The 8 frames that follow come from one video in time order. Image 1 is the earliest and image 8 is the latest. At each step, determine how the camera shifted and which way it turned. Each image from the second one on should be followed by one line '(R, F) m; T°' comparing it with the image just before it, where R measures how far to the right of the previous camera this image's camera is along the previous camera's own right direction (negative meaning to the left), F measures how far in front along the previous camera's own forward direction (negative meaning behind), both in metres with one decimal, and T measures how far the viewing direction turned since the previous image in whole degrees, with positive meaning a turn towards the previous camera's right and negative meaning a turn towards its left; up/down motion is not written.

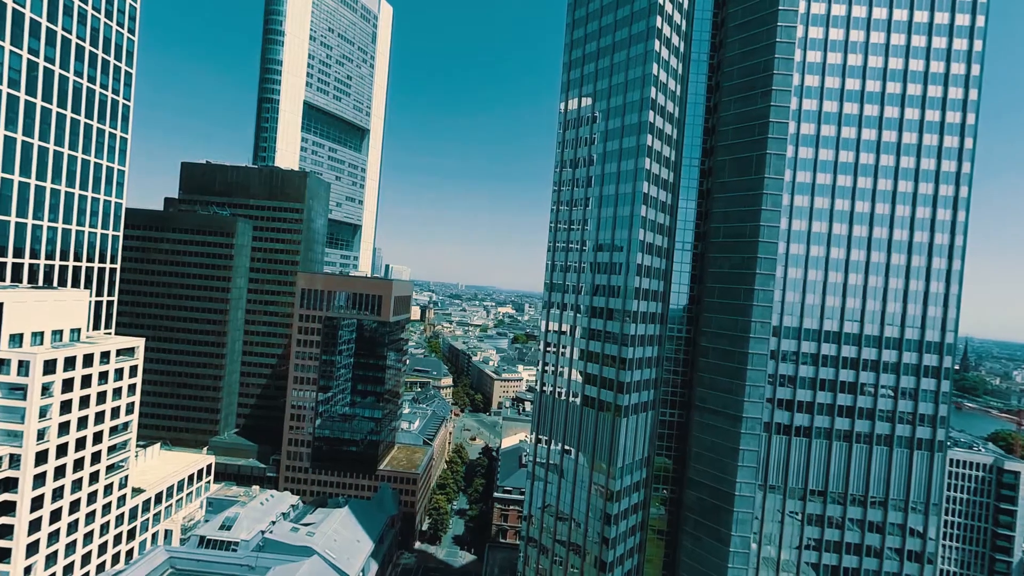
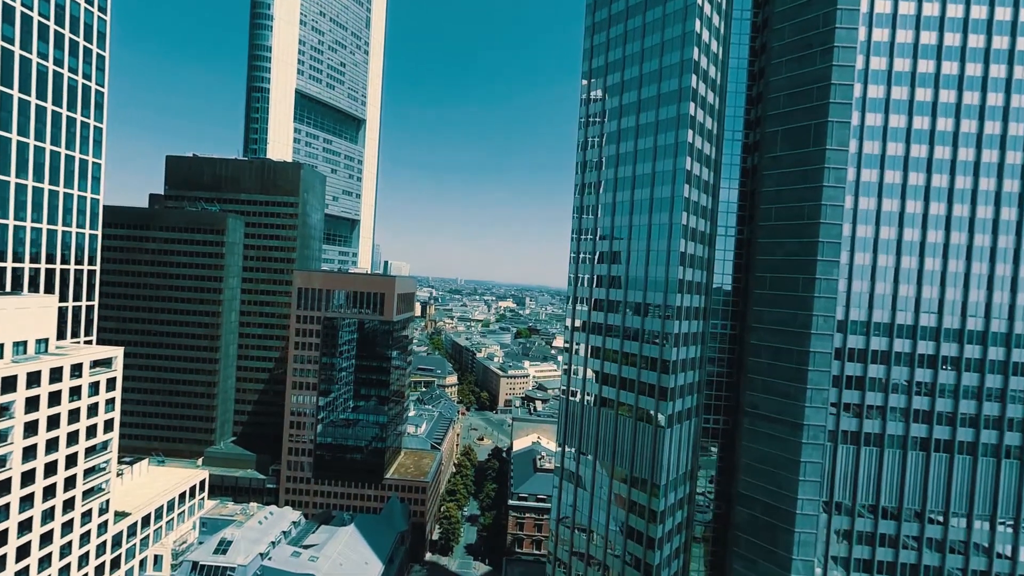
(-2.8, +7.1) m; 0°
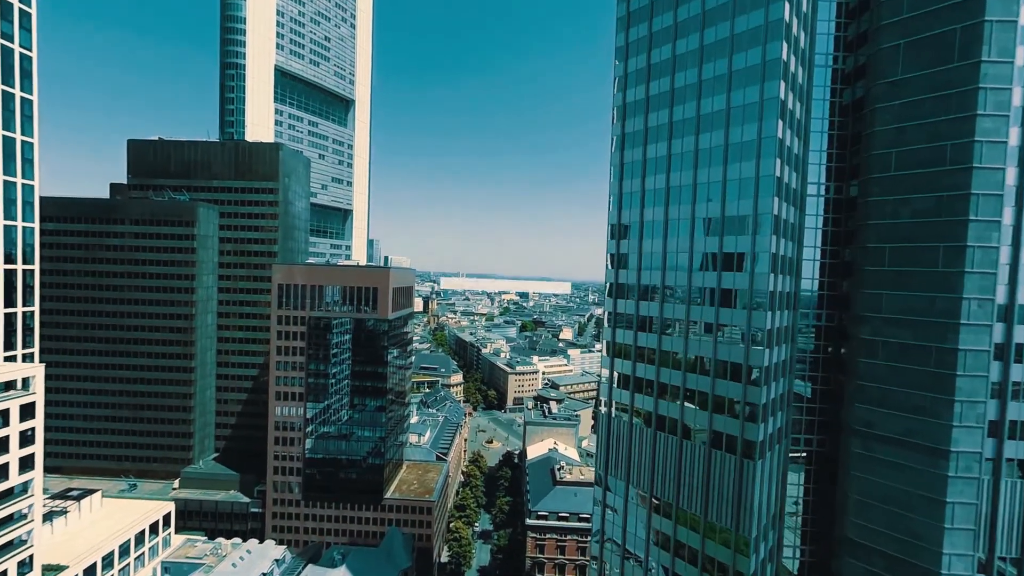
(-1.9, +13.5) m; 0°
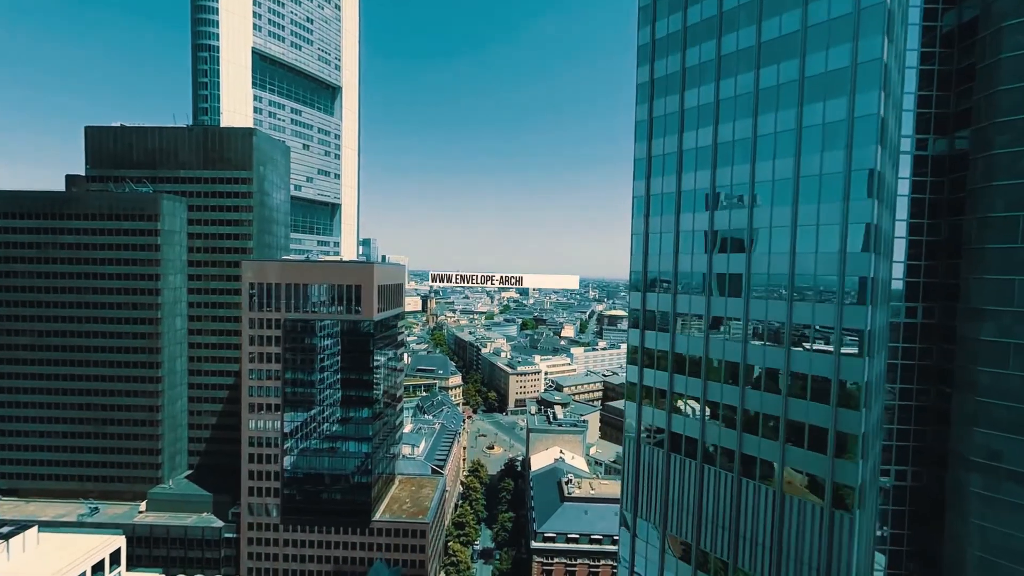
(0.0, +9.8) m; 0°
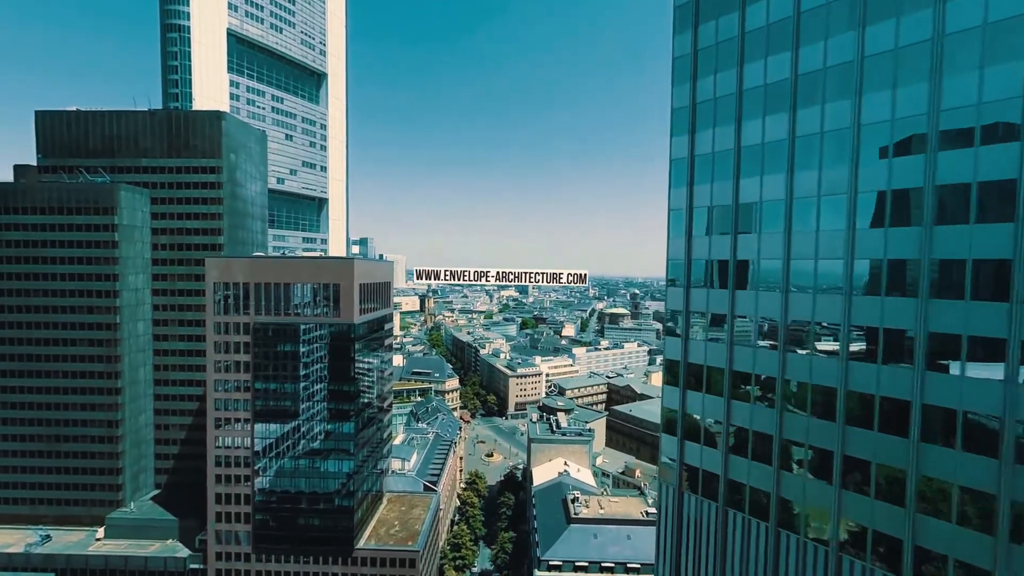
(+0.2, +9.1) m; 0°
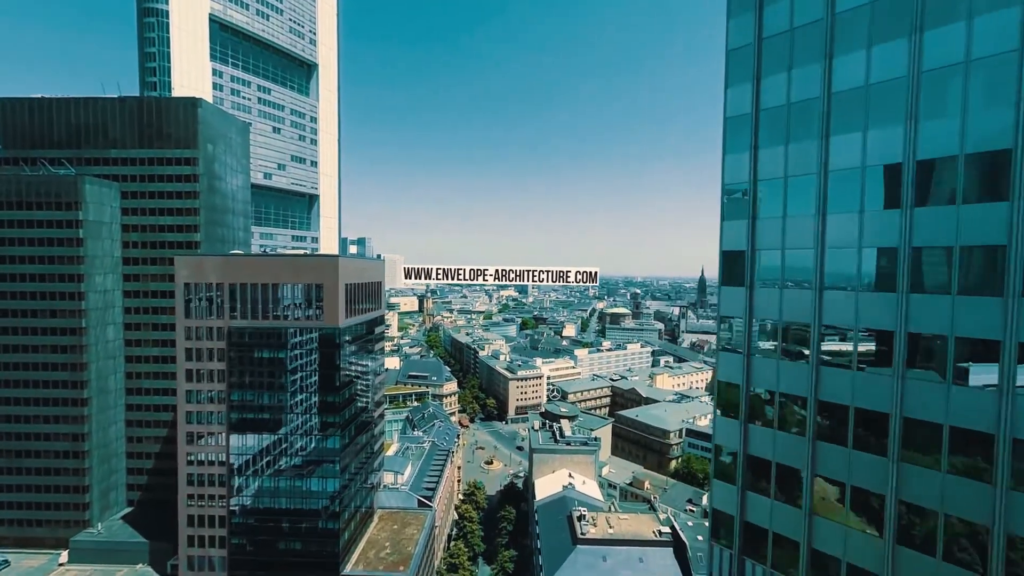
(-0.2, +6.6) m; 0°
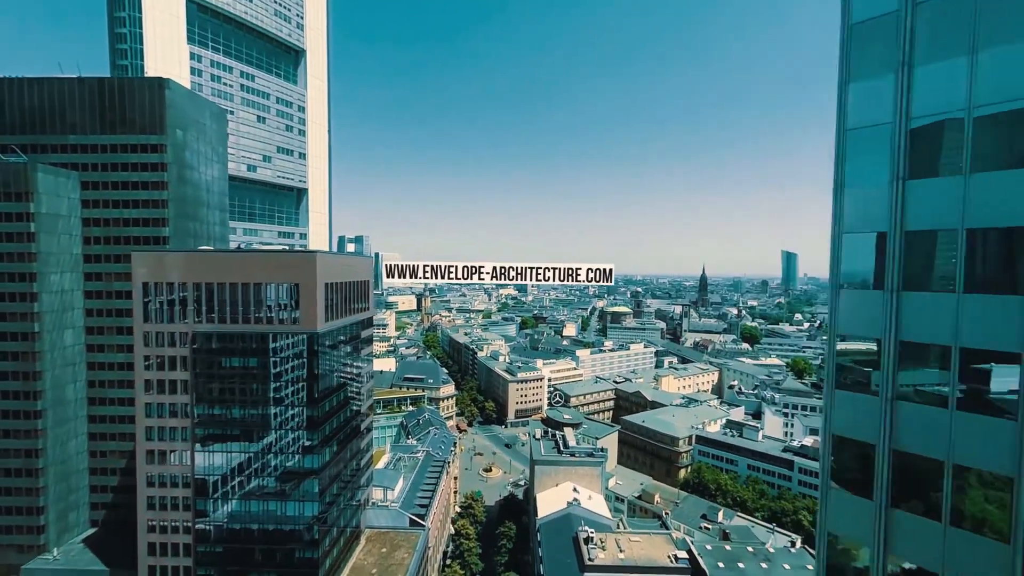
(-0.1, +7.3) m; 0°
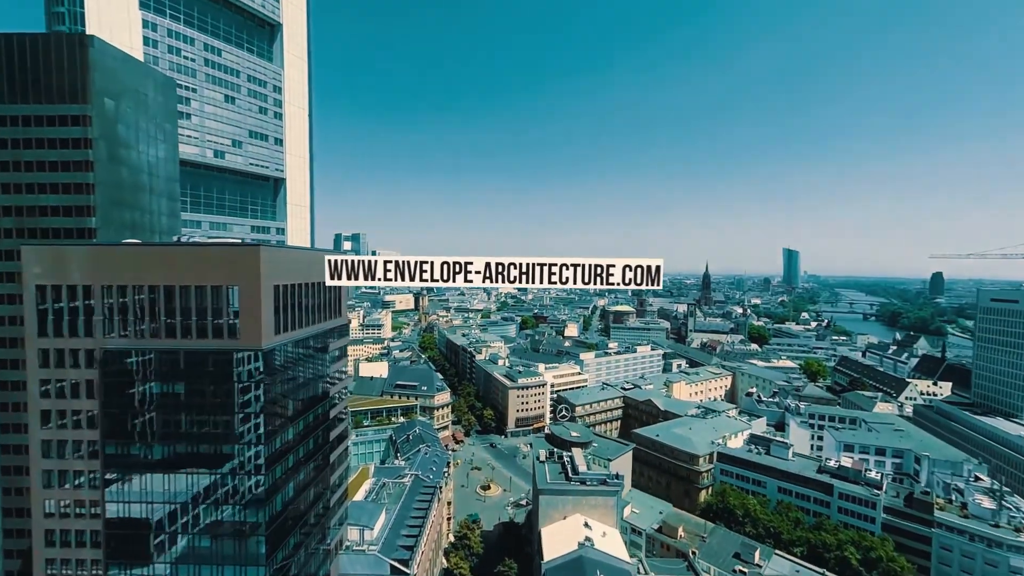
(-0.2, +13.0) m; 0°
